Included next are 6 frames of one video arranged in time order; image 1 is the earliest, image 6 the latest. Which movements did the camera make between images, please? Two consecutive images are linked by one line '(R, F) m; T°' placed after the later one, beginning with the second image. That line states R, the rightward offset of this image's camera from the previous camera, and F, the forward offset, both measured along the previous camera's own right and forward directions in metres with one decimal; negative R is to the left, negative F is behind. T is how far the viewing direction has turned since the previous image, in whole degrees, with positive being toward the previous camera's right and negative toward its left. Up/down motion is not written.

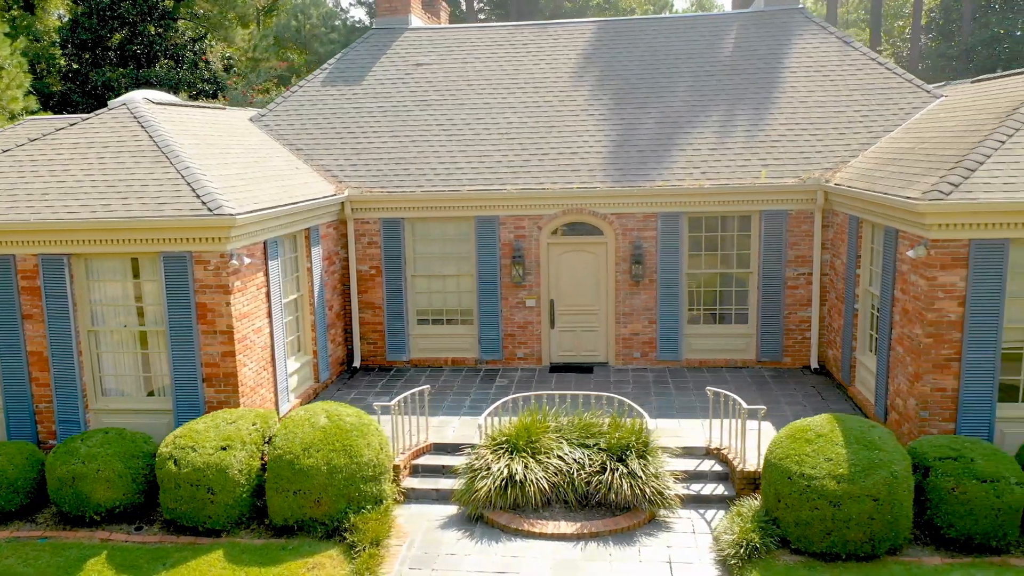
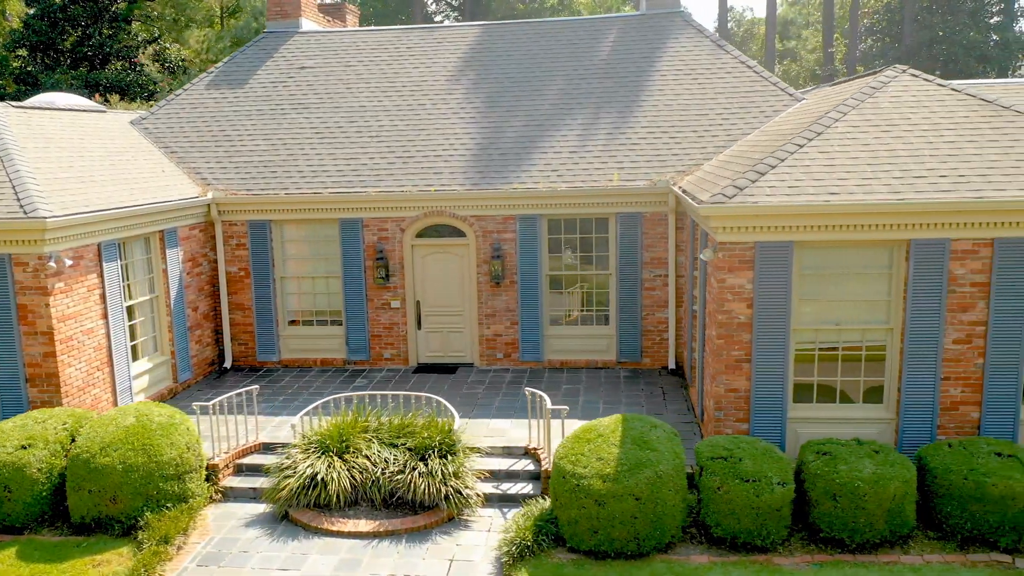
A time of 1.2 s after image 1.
(+1.8, -0.1) m; 0°
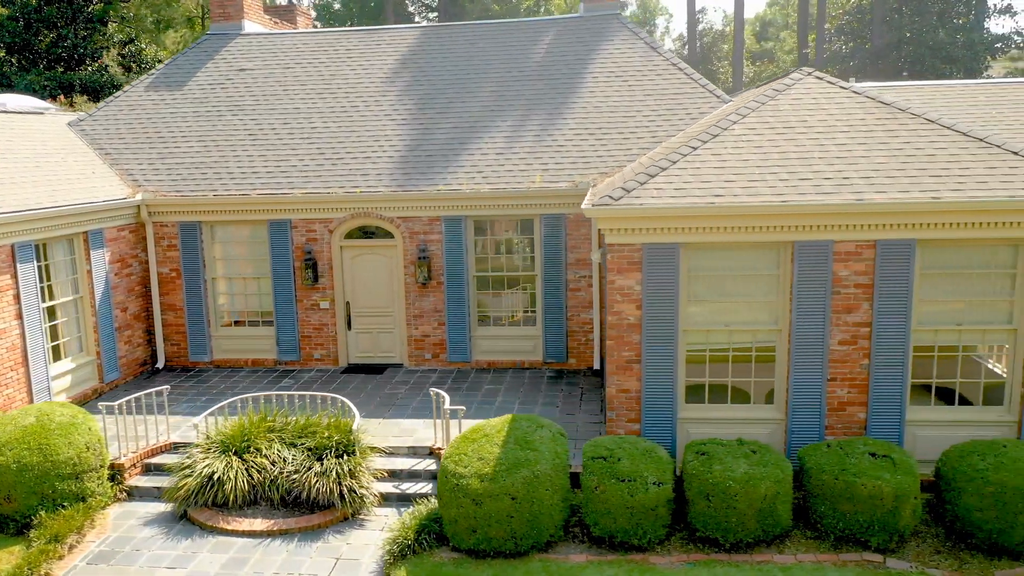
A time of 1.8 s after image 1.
(+1.0, -0.1) m; 0°
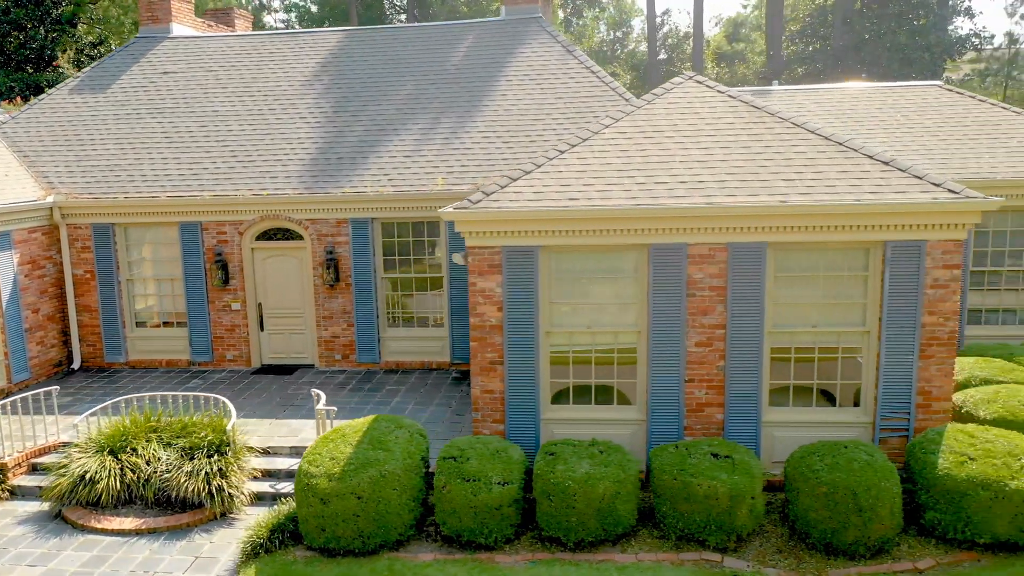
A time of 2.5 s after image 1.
(+1.2, -0.1) m; 0°
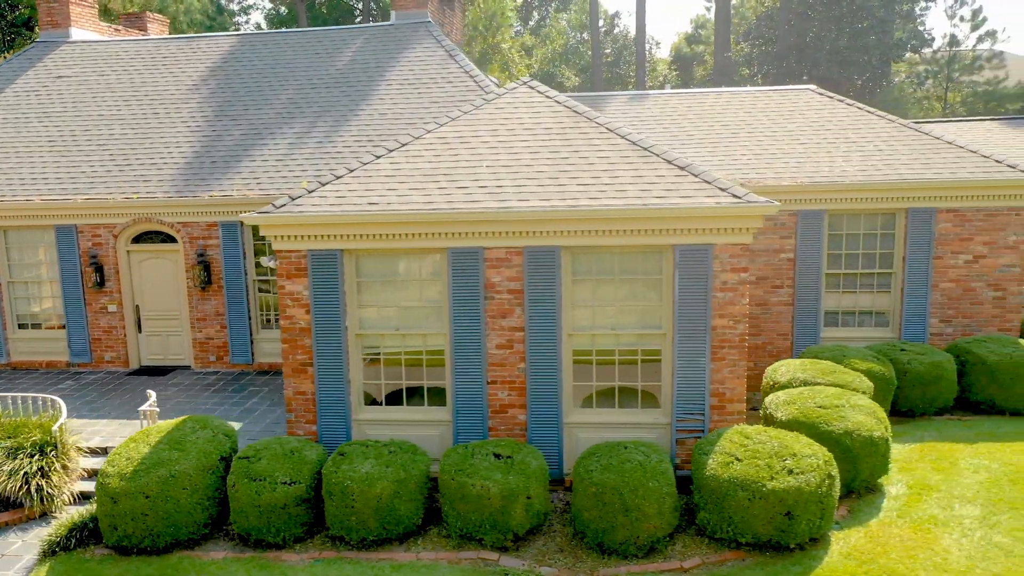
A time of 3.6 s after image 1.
(+1.8, -0.1) m; 0°
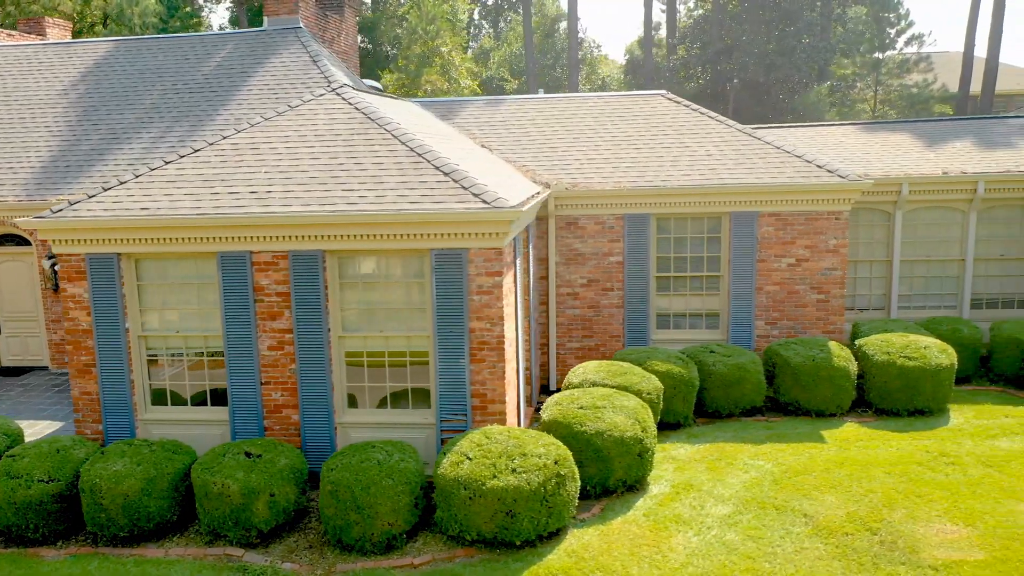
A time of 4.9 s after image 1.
(+2.1, -0.2) m; 0°
